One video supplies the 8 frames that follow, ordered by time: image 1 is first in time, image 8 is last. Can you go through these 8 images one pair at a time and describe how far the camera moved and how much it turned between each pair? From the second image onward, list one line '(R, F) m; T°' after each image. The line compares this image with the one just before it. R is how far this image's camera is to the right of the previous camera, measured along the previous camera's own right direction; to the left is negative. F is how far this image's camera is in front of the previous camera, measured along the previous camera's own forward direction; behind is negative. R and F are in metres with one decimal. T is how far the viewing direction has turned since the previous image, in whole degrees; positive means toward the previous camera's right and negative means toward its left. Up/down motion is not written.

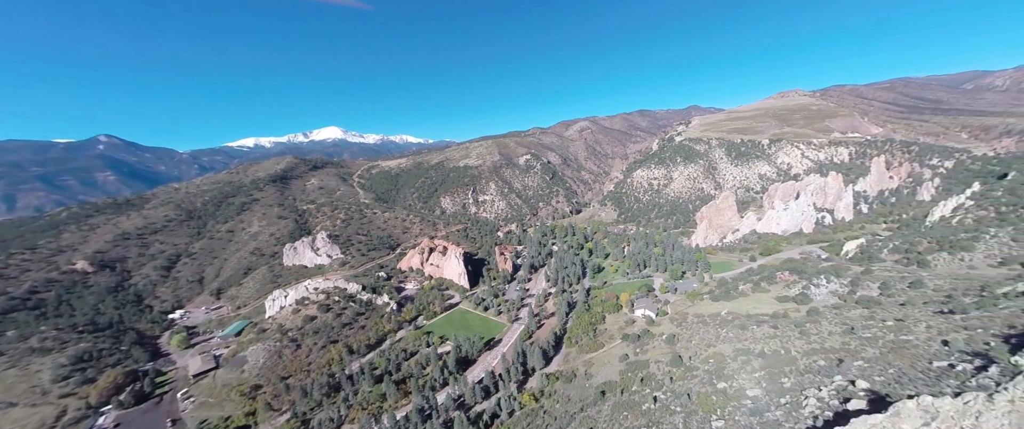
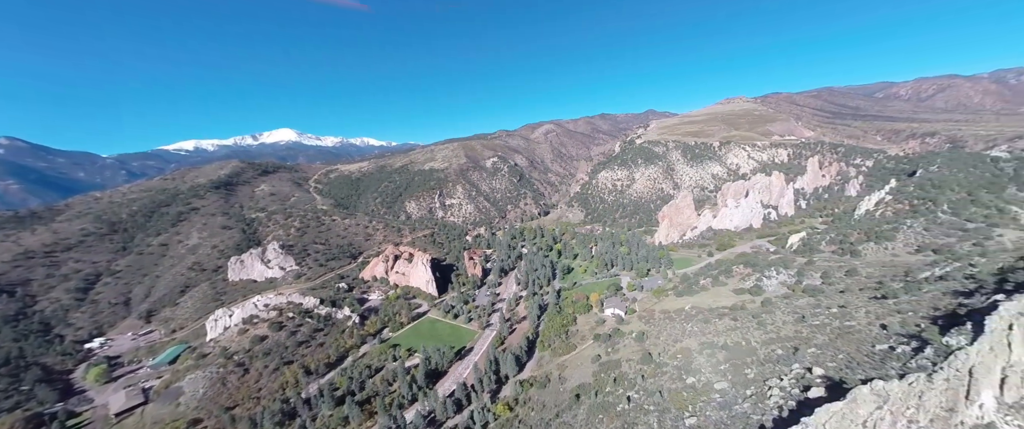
(-0.1, +0.8) m; +6°
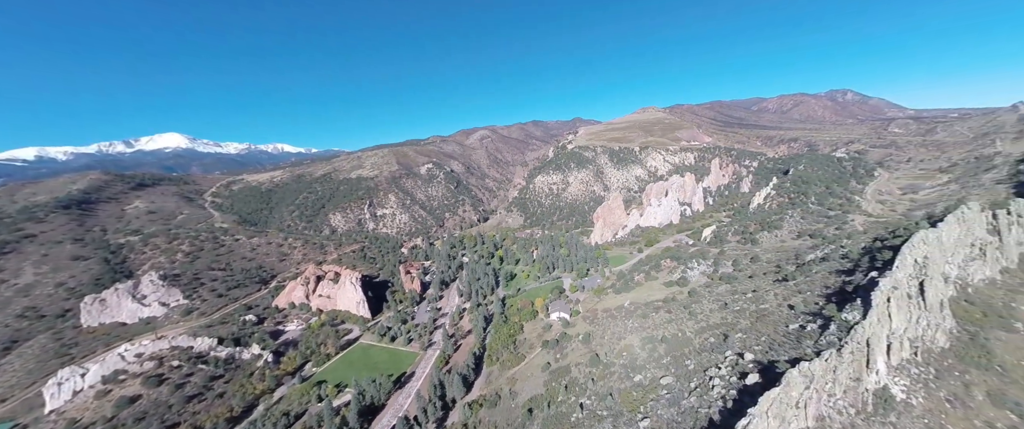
(-0.2, +1.6) m; +11°
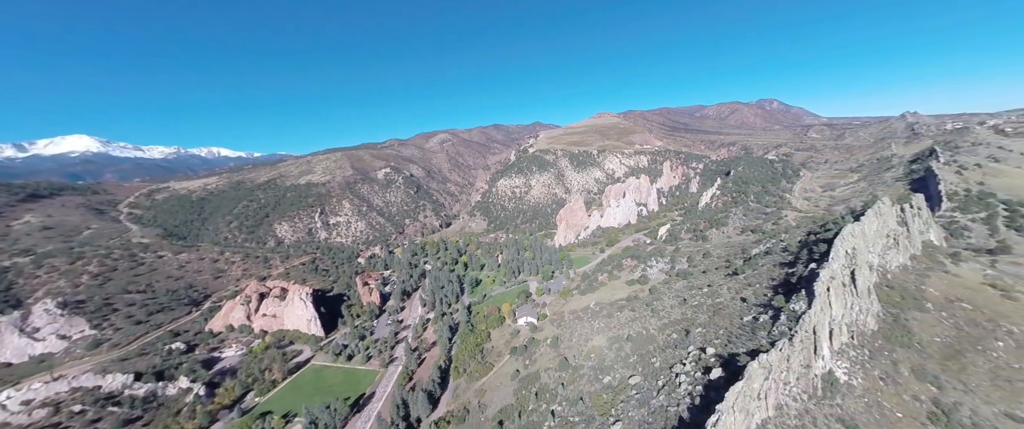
(-0.1, +0.9) m; +6°
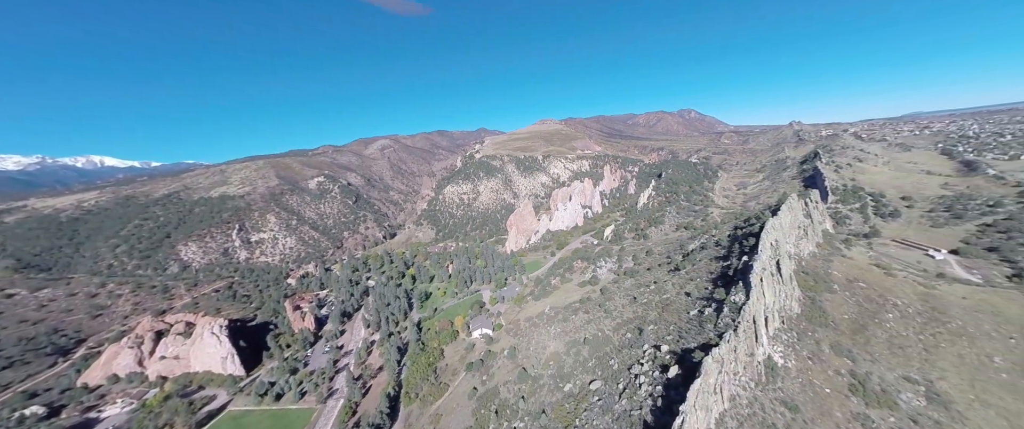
(-0.2, +1.4) m; +9°
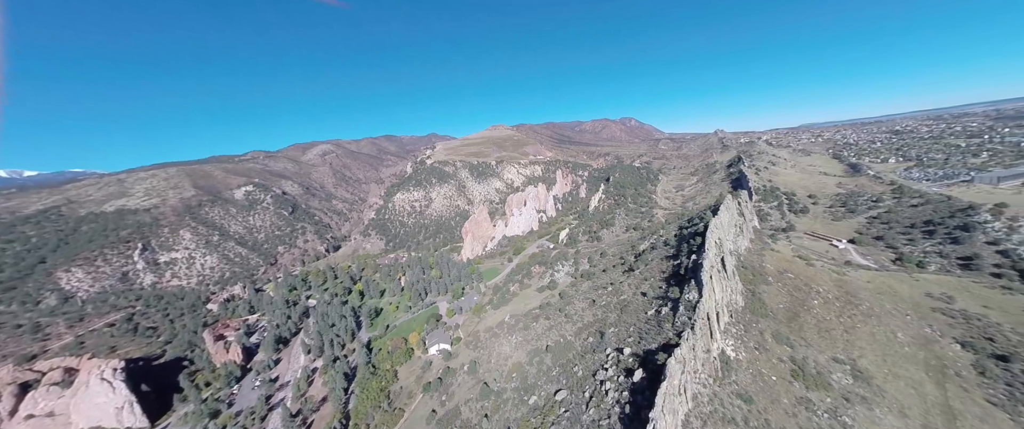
(-0.2, +1.3) m; +8°
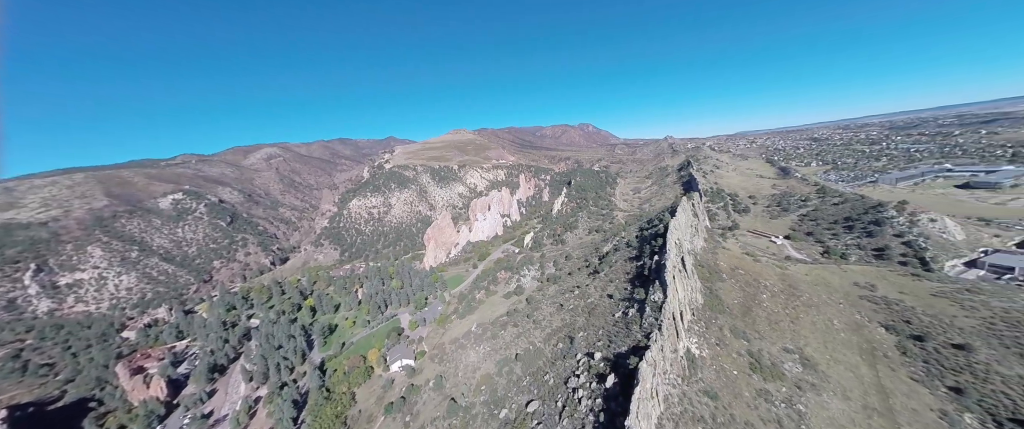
(-0.2, +1.0) m; +6°
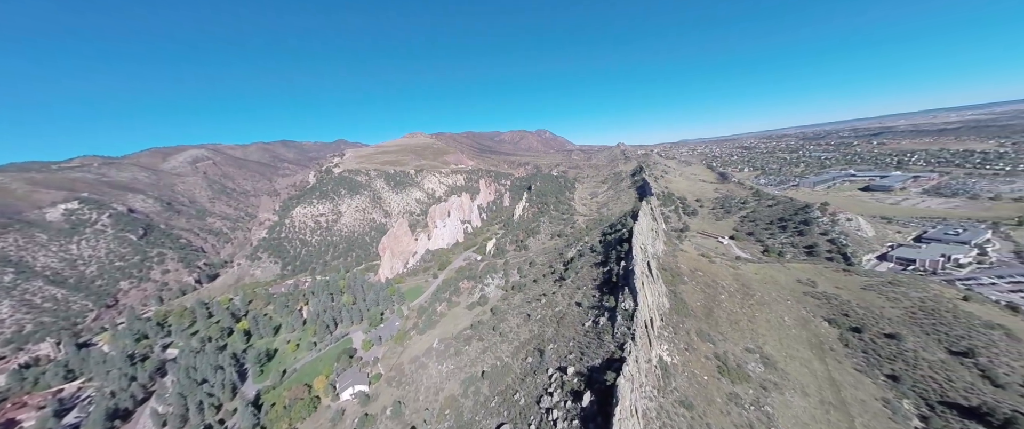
(-0.2, +2.0) m; +6°
